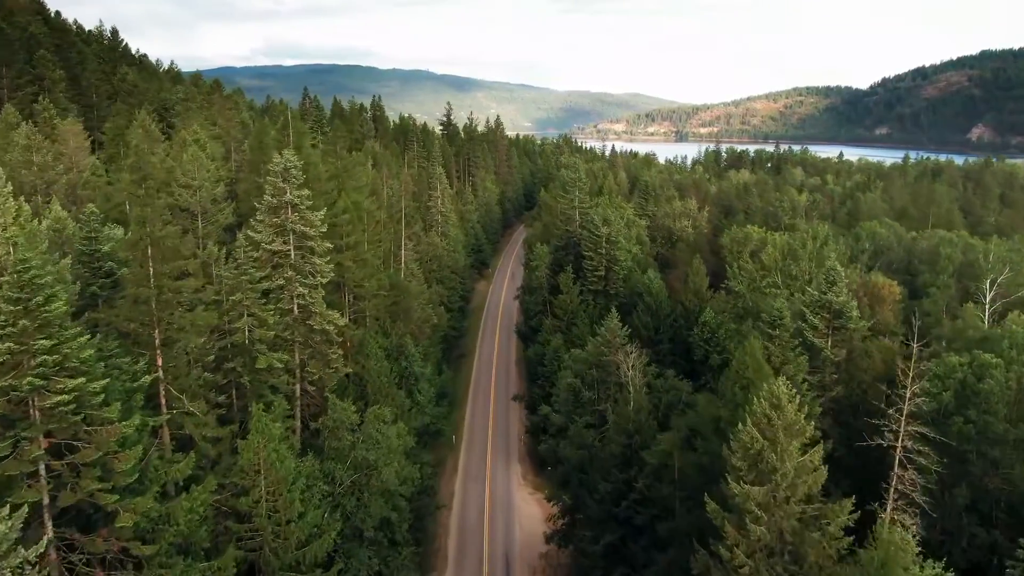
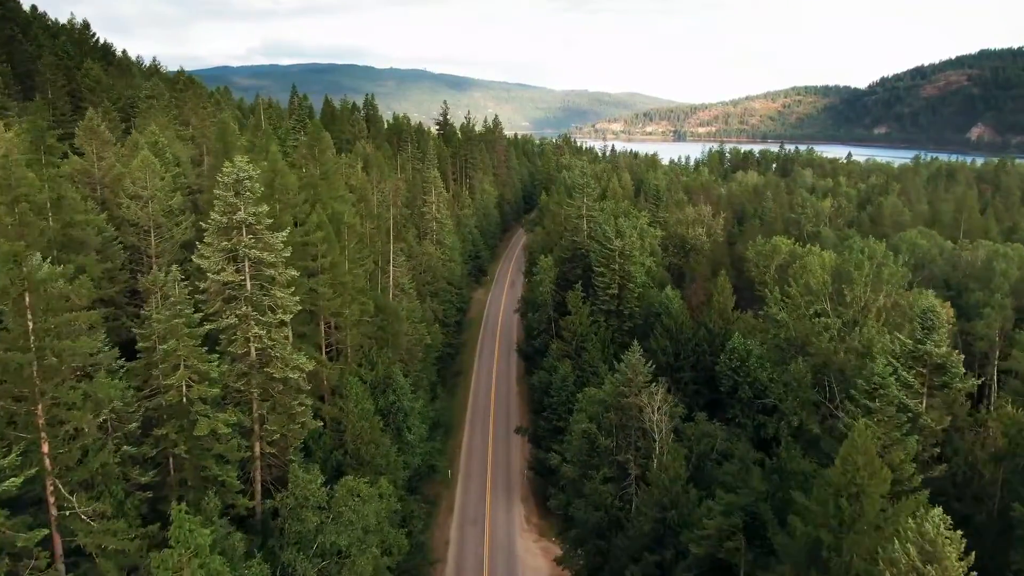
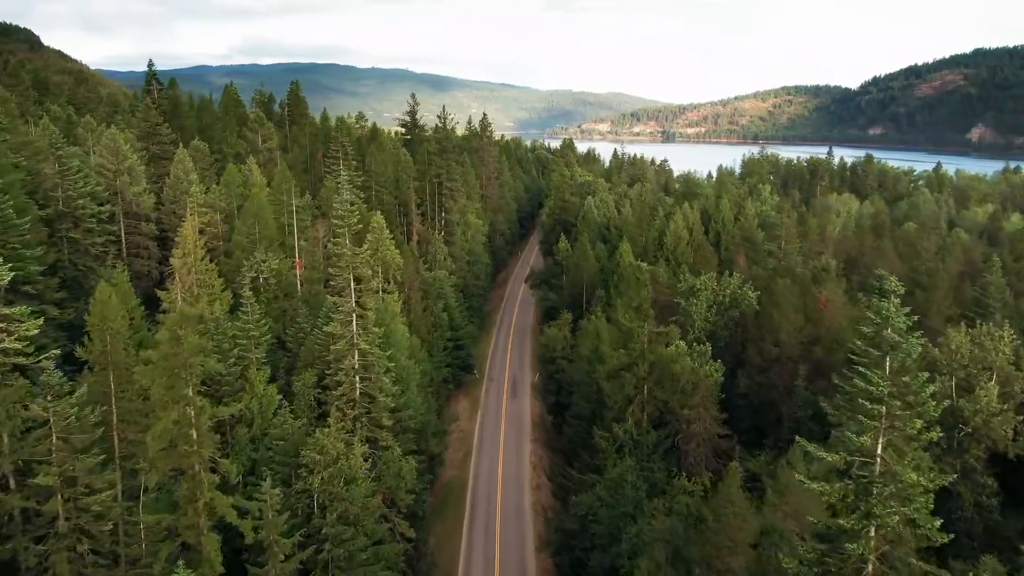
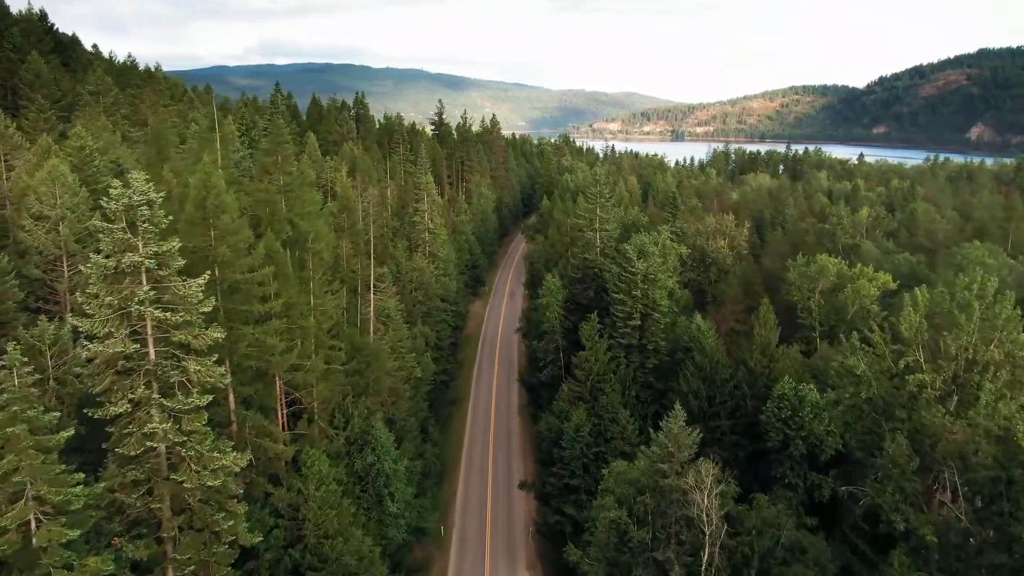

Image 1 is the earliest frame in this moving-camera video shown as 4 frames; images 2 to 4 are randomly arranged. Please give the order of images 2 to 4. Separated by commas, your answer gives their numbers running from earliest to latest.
2, 4, 3
